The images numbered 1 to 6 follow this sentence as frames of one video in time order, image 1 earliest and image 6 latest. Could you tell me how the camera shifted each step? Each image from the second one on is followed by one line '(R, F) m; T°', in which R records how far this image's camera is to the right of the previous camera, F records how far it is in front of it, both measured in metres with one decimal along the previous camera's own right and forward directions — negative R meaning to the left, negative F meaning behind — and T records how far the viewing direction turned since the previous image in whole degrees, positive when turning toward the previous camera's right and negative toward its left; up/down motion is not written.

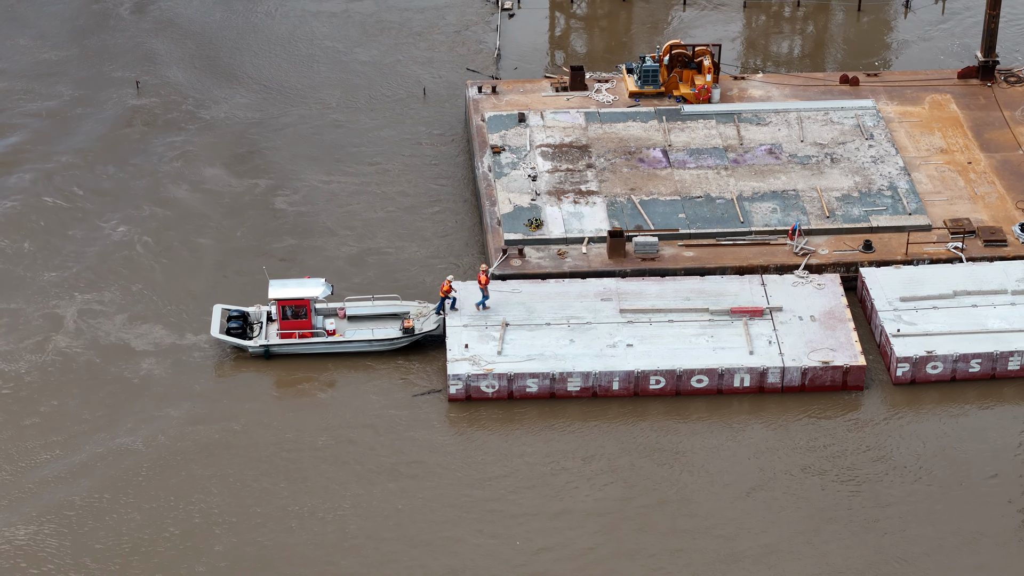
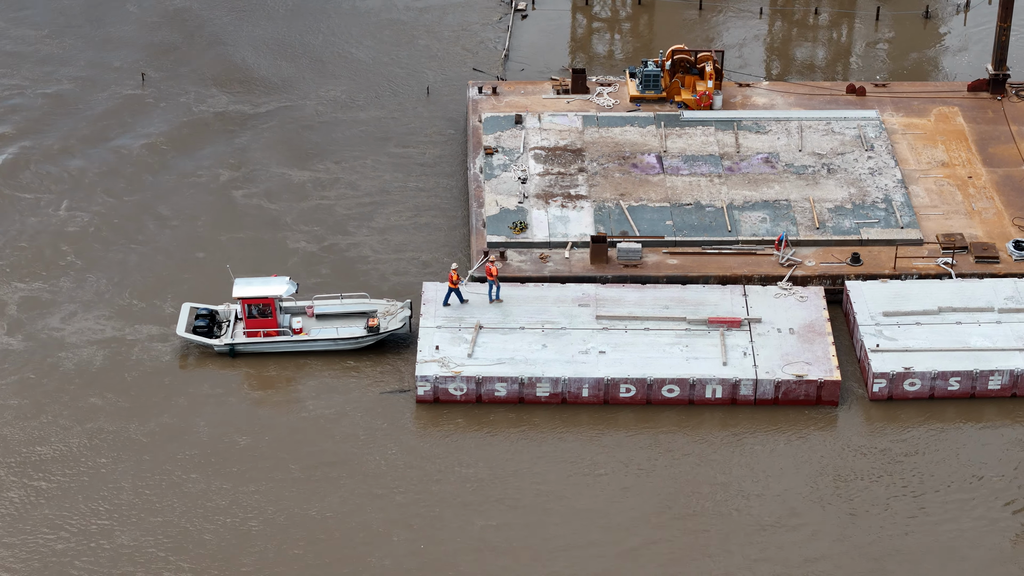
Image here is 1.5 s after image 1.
(+2.1, +0.4) m; -2°
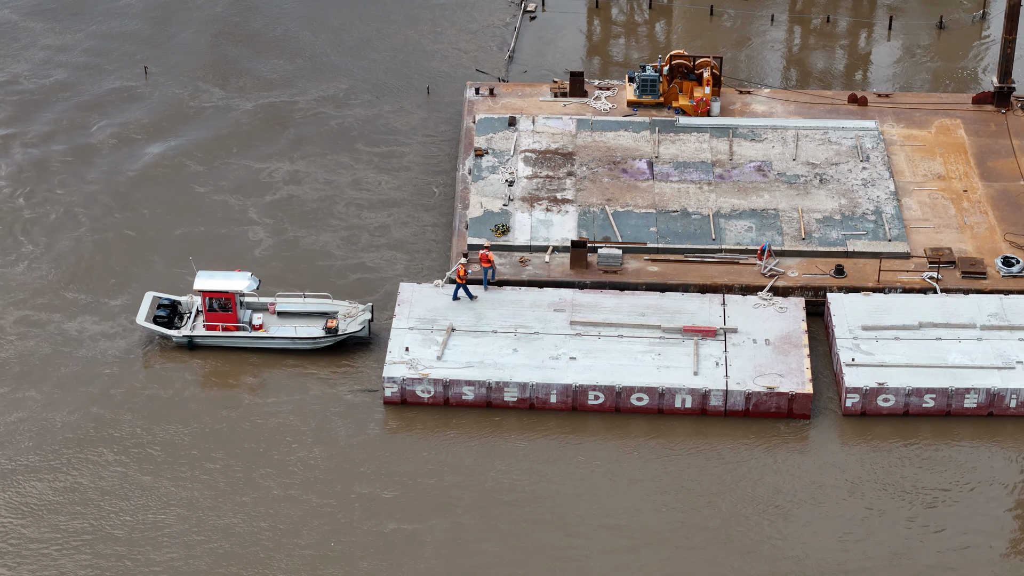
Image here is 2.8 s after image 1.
(+1.9, +0.3) m; -1°
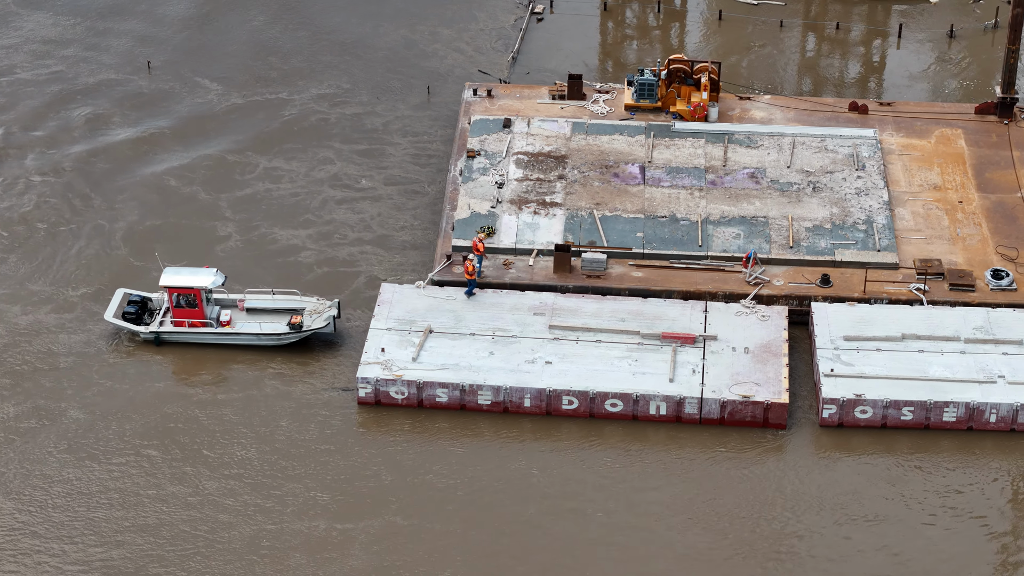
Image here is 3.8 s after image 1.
(+1.5, +0.2) m; -1°
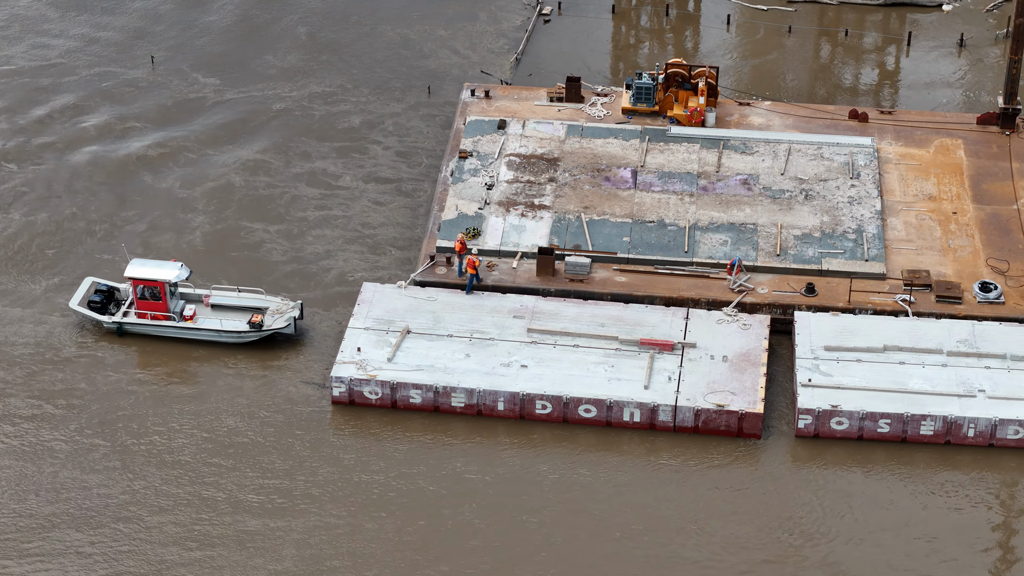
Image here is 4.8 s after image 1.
(+1.5, +0.2) m; -1°
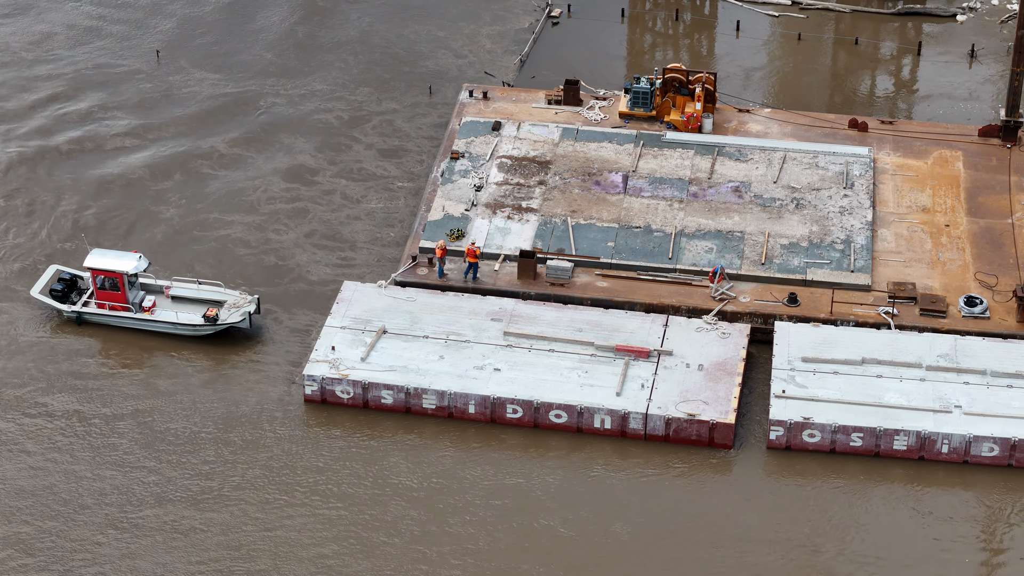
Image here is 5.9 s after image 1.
(+1.6, +0.1) m; -1°
